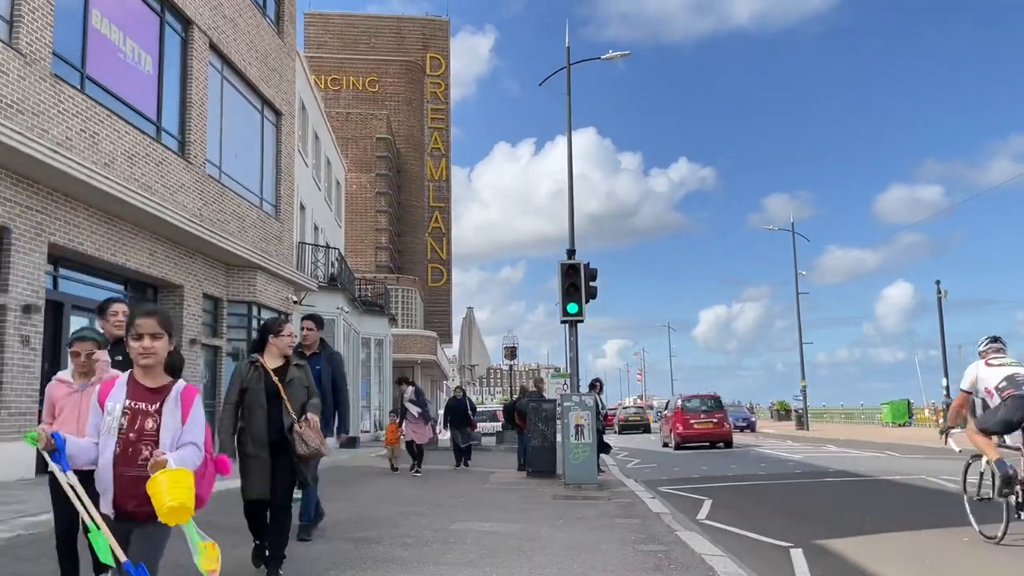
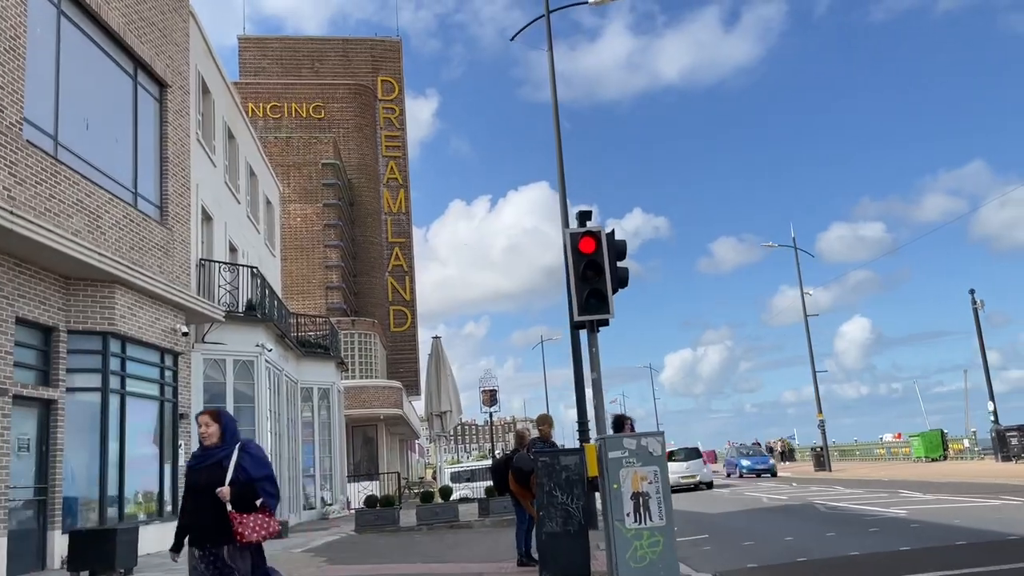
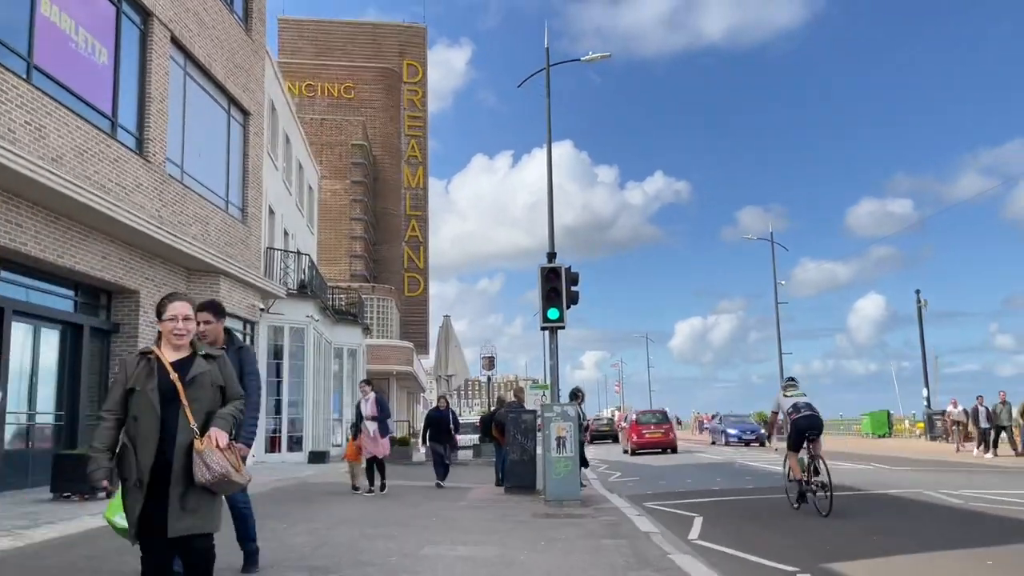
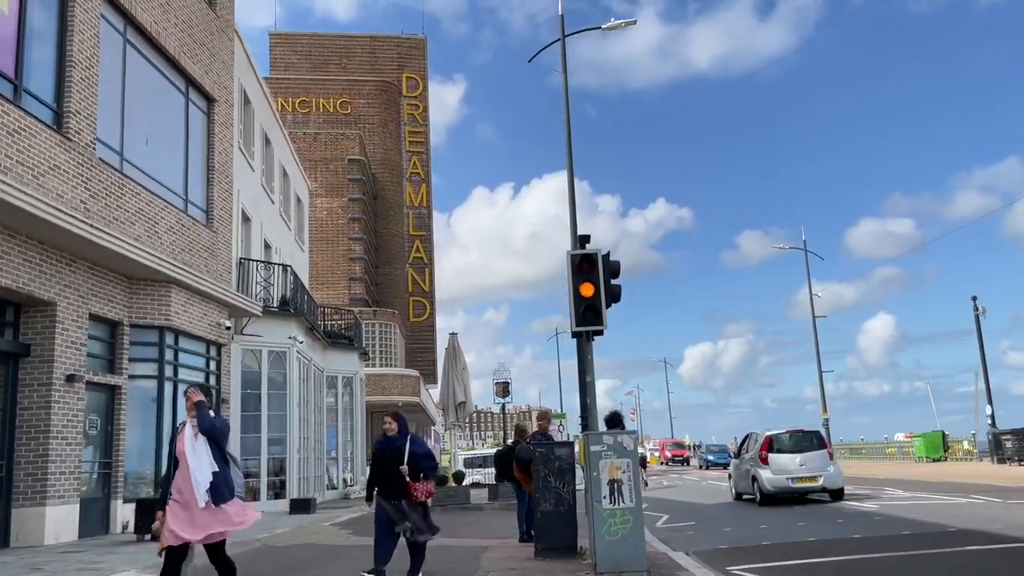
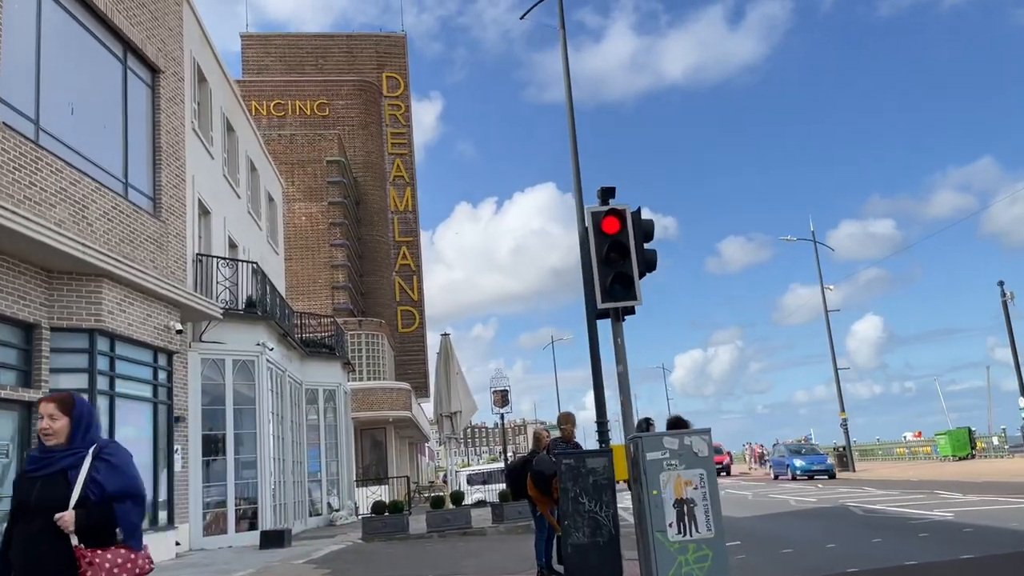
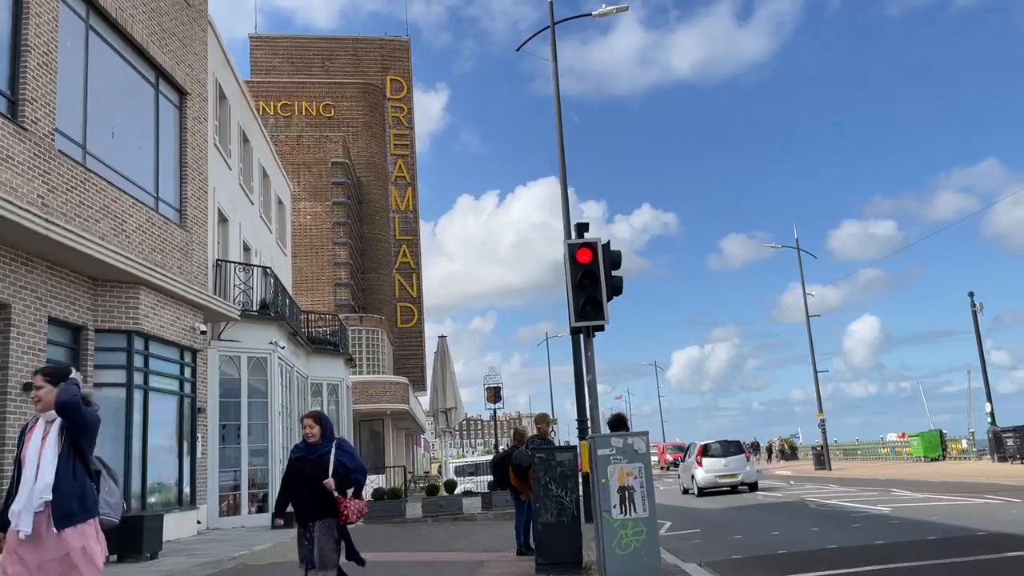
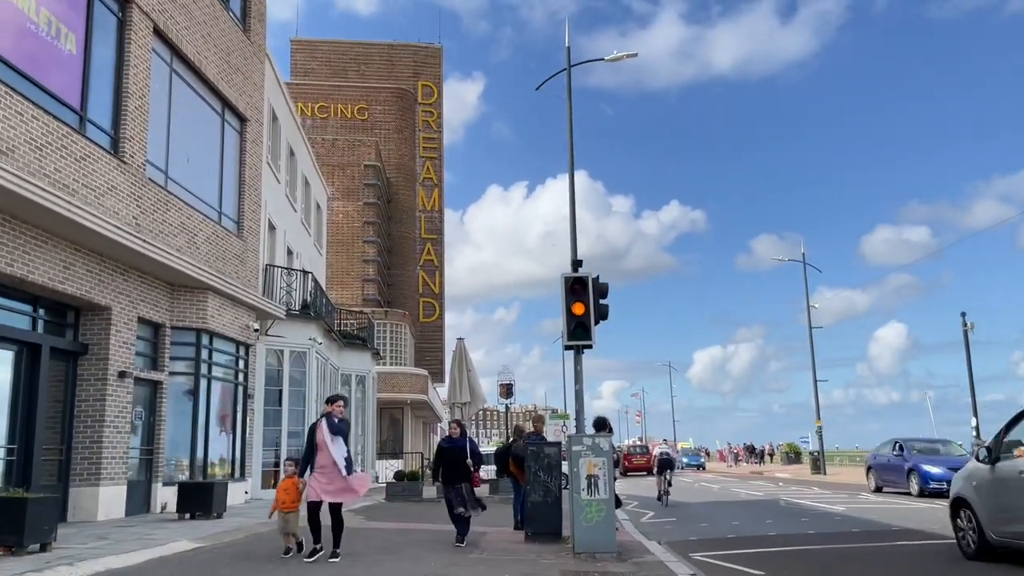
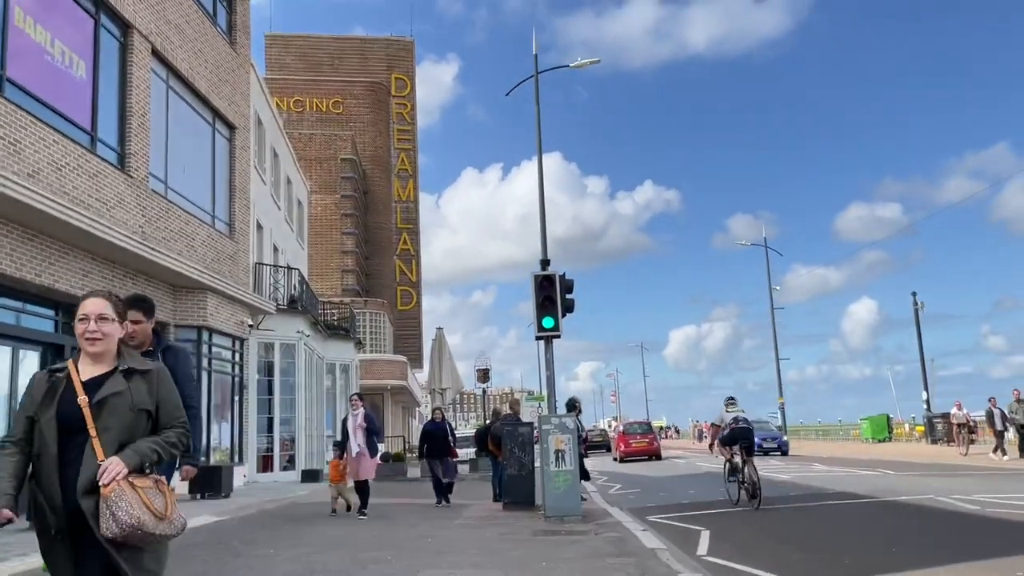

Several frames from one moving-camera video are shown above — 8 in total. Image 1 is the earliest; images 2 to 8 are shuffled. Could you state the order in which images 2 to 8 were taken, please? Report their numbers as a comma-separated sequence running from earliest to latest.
3, 8, 7, 4, 6, 2, 5
